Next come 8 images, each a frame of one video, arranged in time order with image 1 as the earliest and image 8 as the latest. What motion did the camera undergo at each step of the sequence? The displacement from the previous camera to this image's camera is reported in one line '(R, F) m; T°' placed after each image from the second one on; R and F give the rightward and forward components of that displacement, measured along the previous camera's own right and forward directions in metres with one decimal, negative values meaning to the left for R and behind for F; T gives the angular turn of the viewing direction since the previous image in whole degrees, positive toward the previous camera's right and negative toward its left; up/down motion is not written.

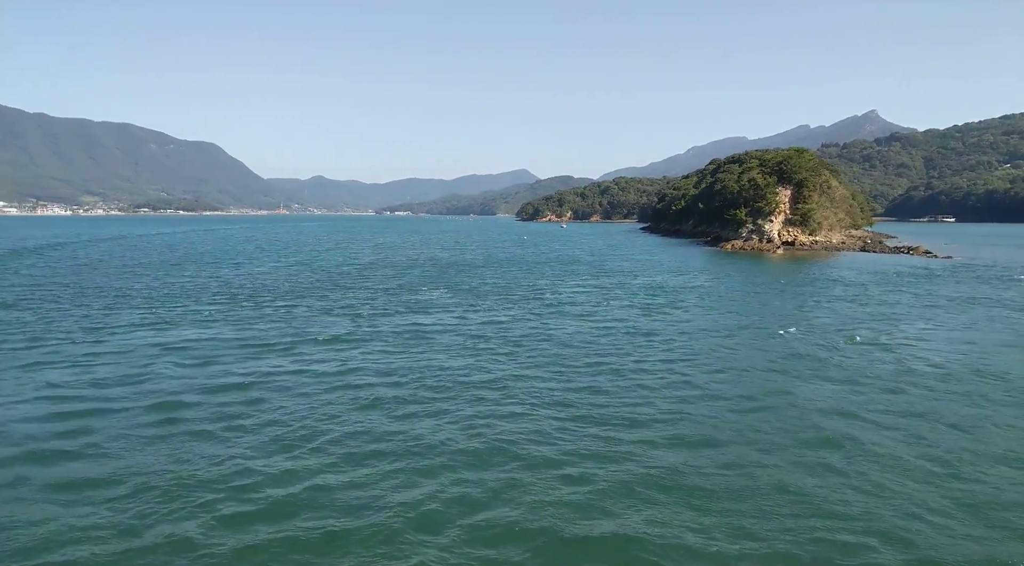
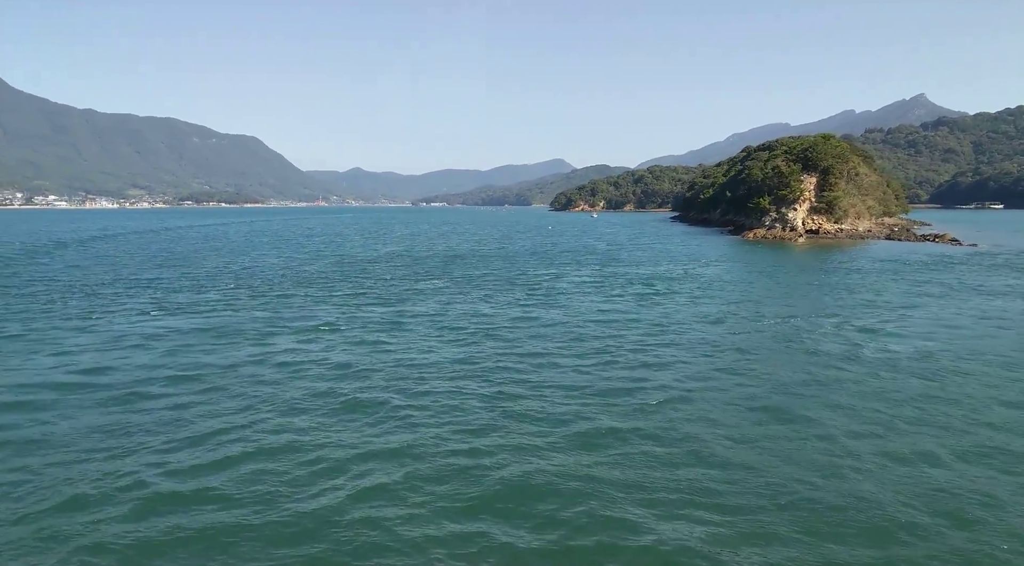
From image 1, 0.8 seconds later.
(+1.7, -0.1) m; -2°
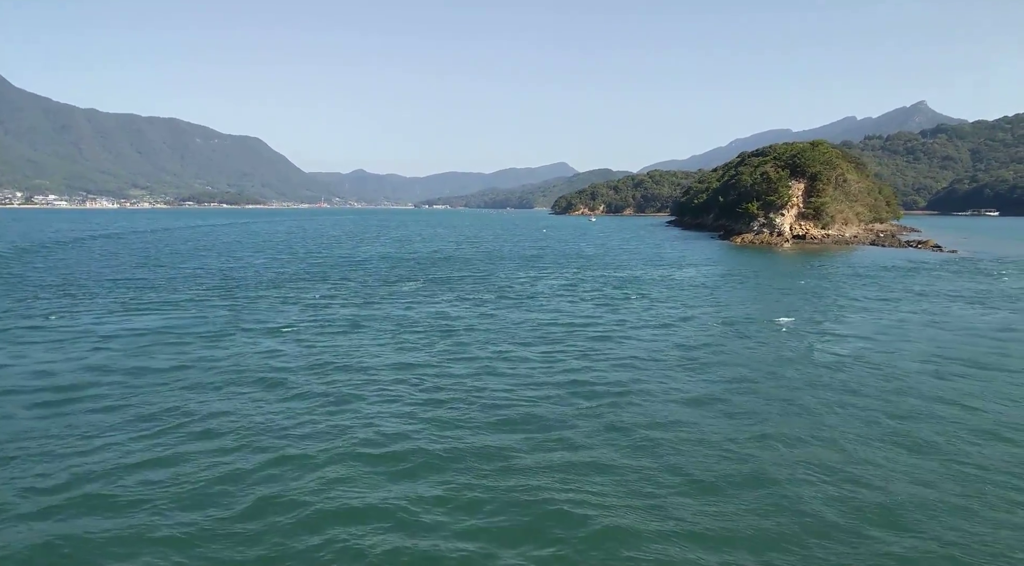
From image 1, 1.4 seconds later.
(+1.1, -0.1) m; +1°
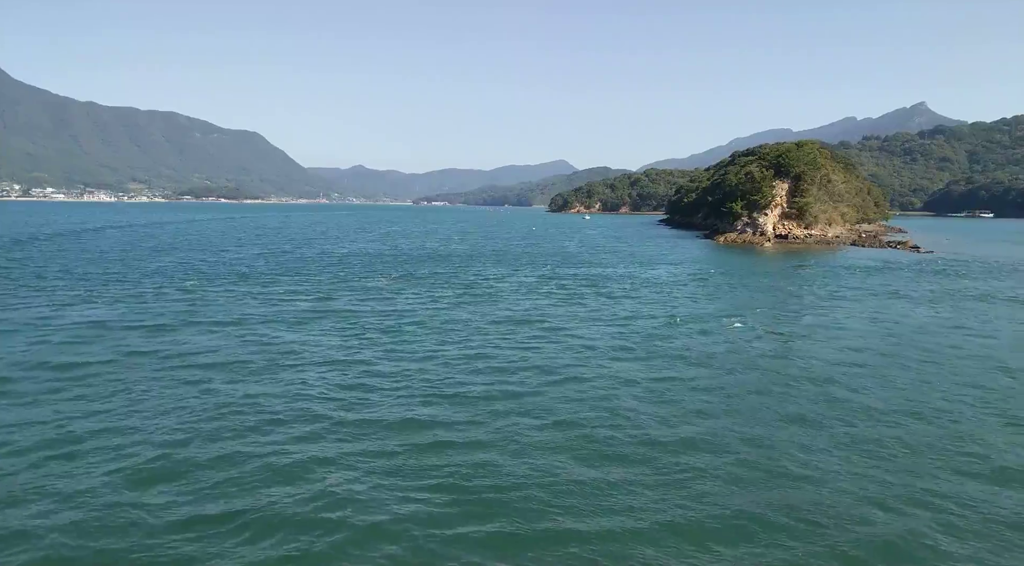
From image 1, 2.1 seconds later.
(+1.3, -0.1) m; +1°
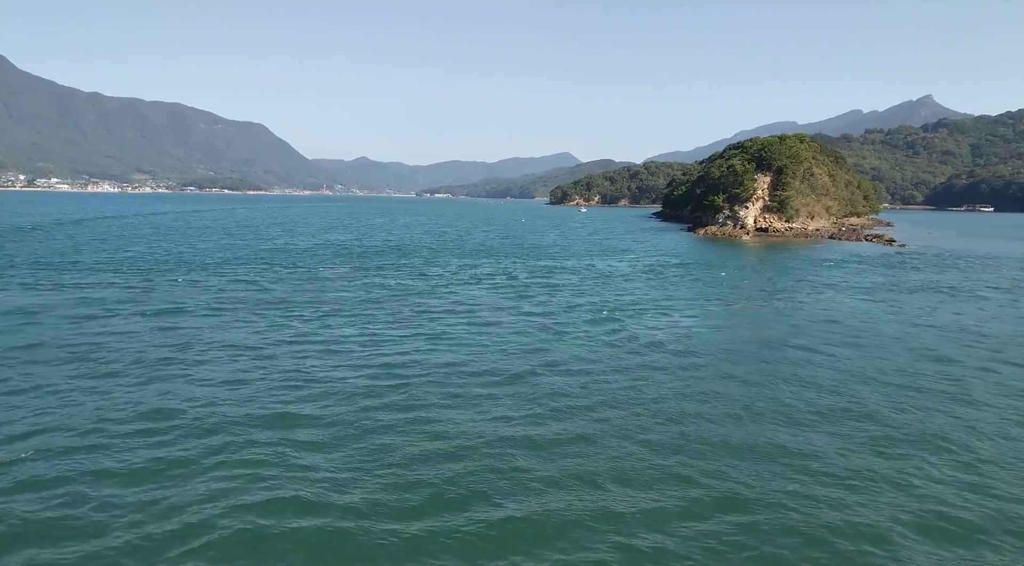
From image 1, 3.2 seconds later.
(+2.0, -0.1) m; +1°
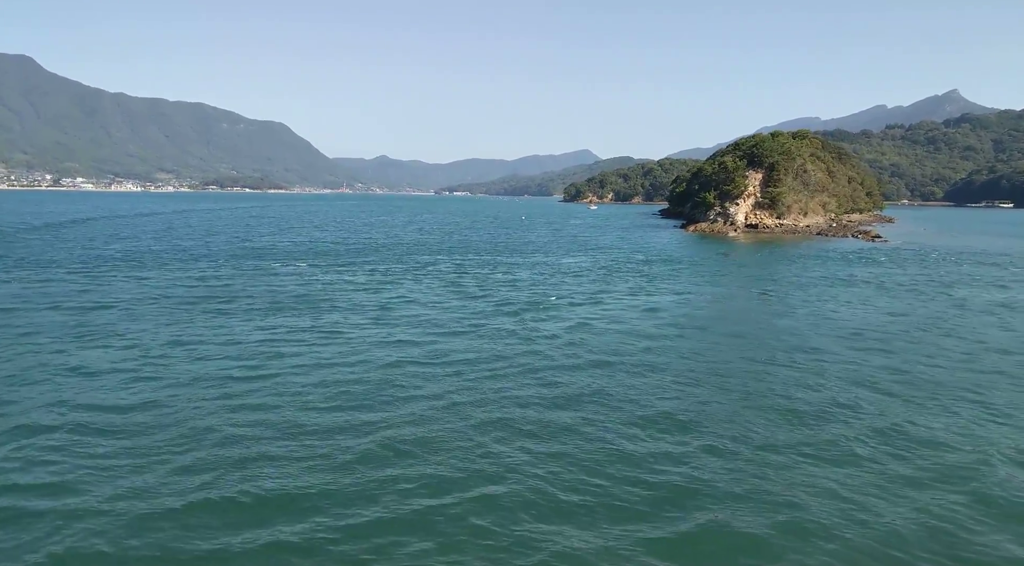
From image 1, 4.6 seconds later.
(+2.5, 0.0) m; 0°
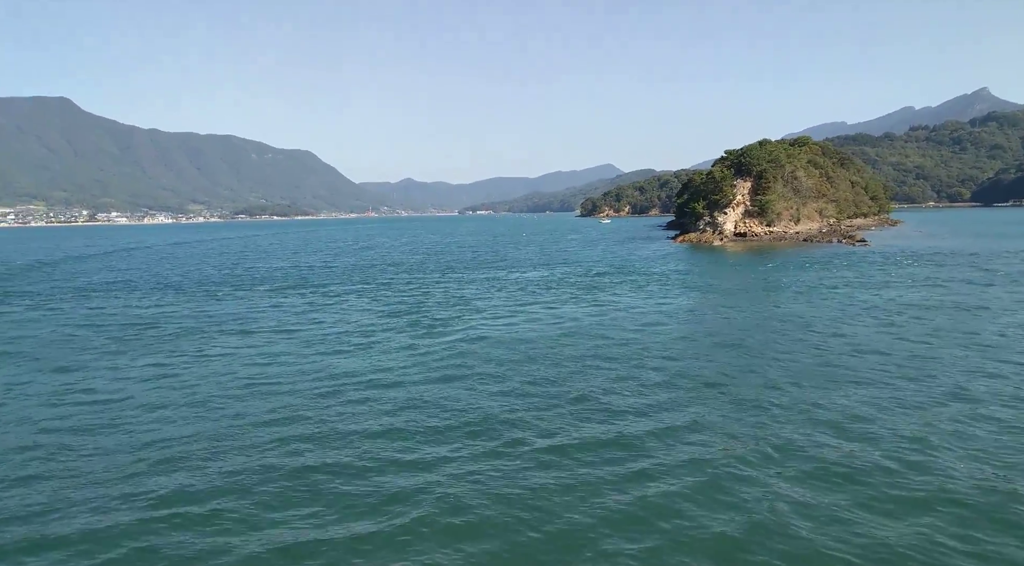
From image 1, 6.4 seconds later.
(+2.9, -0.2) m; 0°
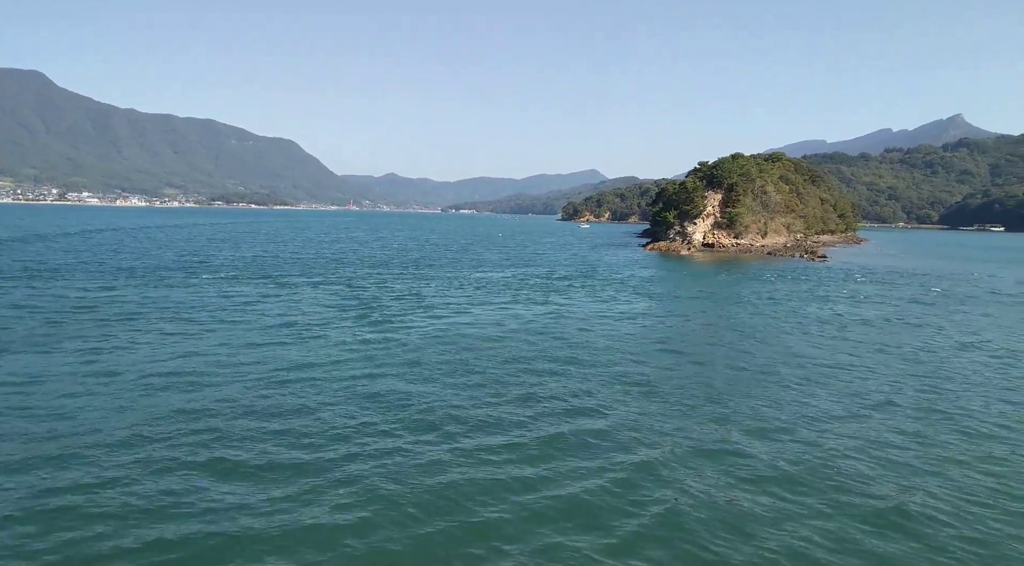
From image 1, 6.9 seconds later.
(+0.6, -0.1) m; +2°
